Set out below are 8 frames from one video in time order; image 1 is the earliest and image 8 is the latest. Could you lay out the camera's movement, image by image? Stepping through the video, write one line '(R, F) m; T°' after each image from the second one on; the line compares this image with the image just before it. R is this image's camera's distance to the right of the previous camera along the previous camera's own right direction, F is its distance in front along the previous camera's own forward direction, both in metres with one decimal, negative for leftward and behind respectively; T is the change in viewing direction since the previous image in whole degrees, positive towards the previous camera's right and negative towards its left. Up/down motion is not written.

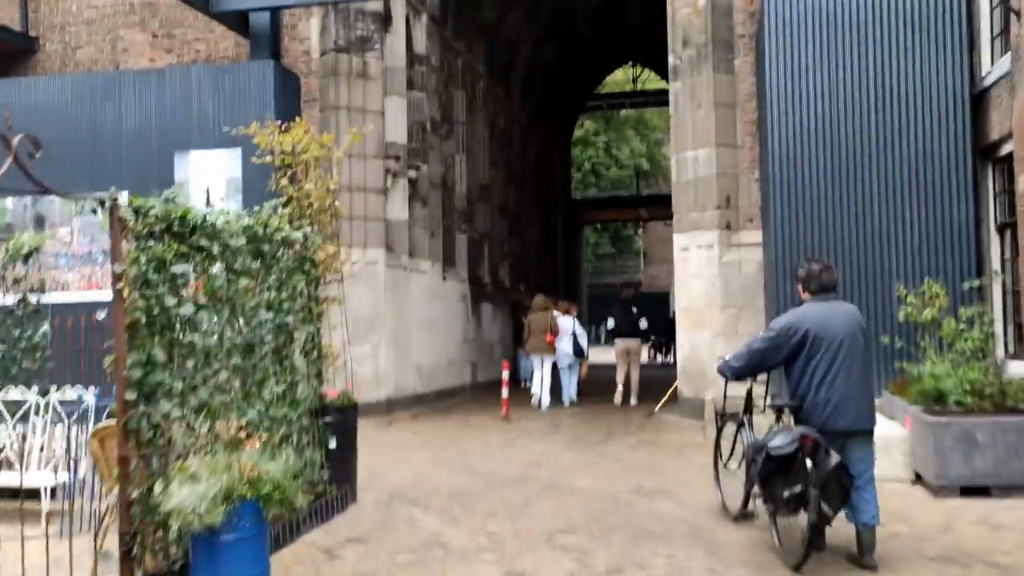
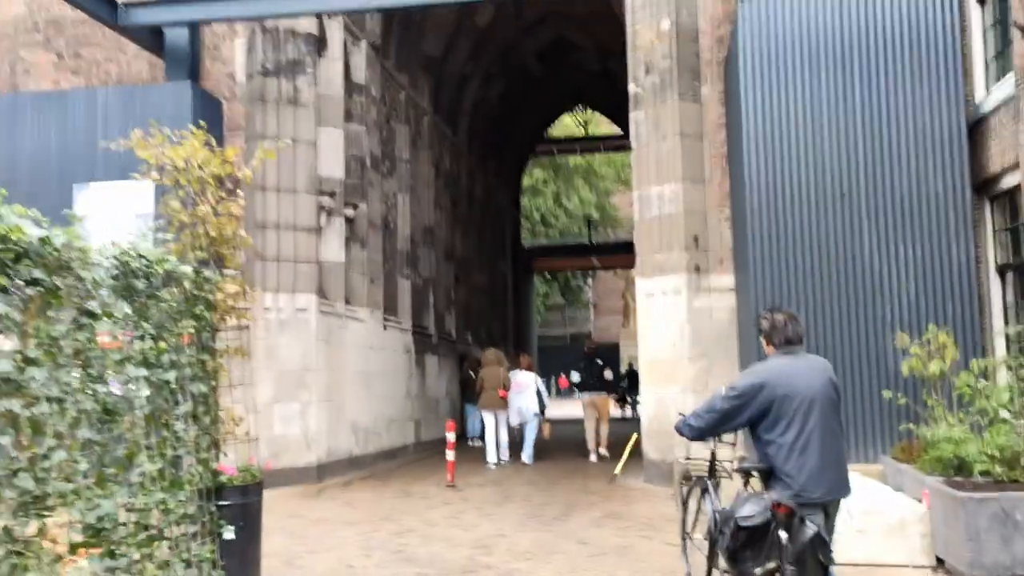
(0.0, +1.3) m; +3°
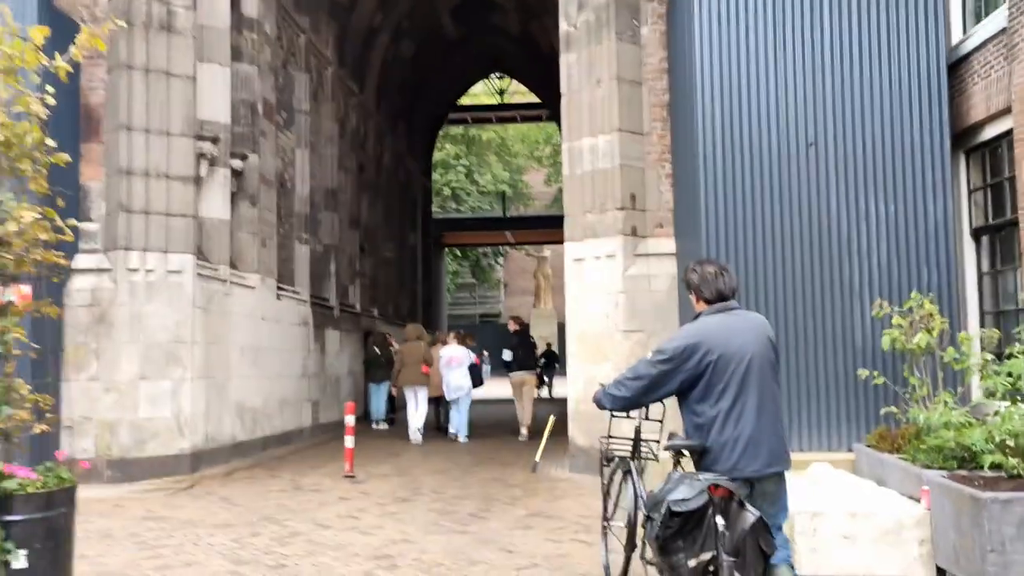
(0.0, +1.5) m; +6°
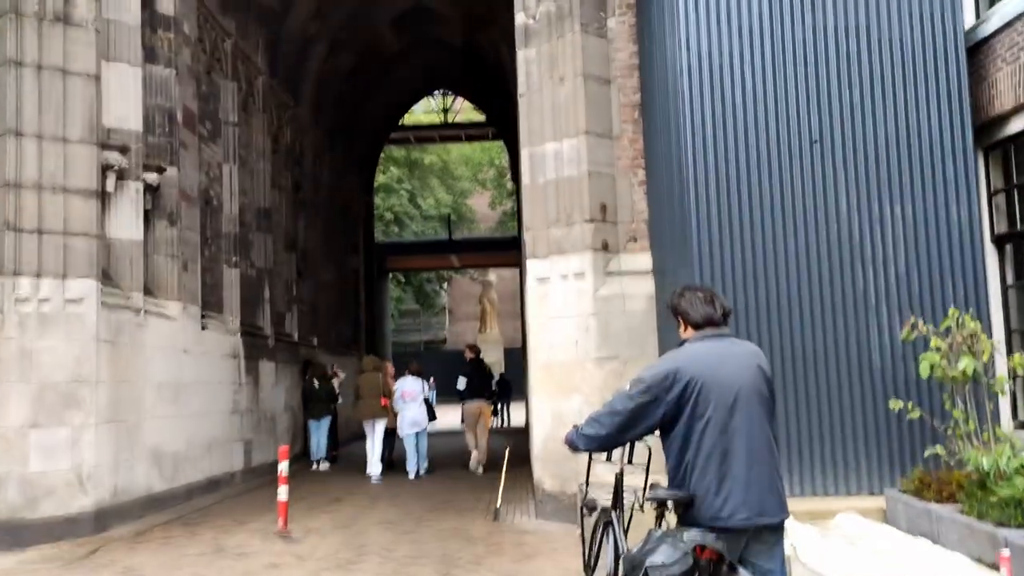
(-0.1, +1.2) m; +4°
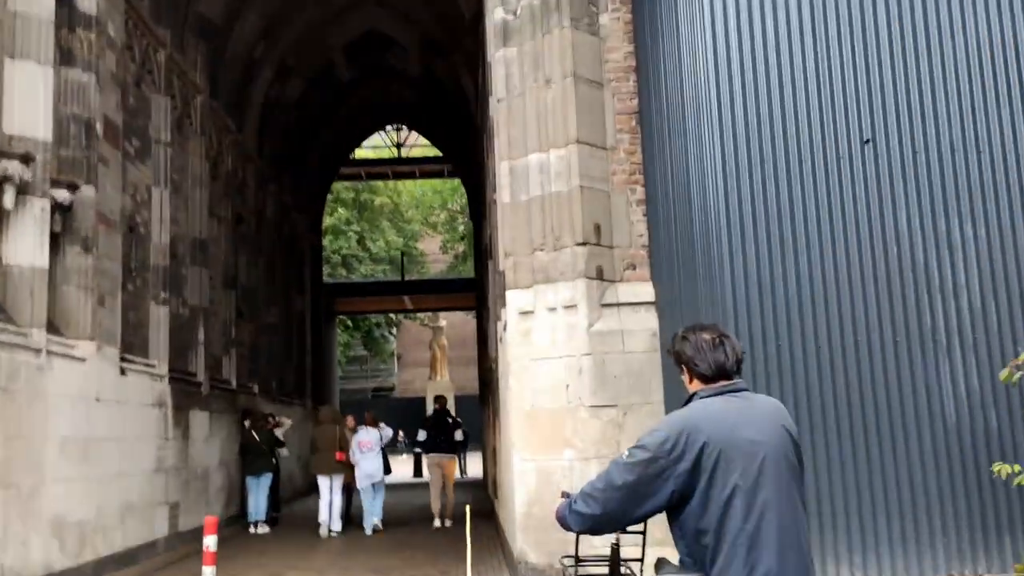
(-0.2, +1.4) m; +3°
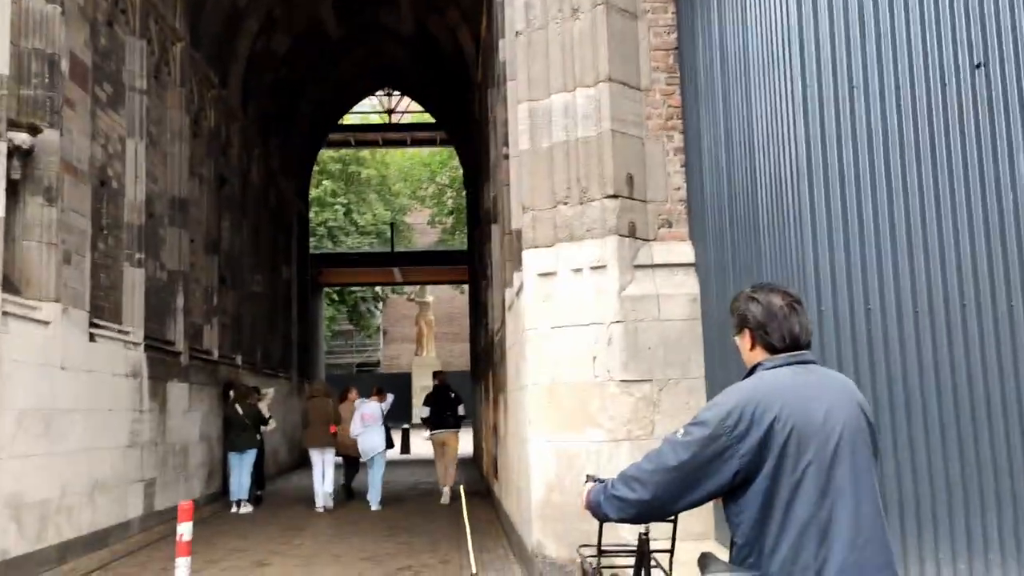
(-0.3, +0.9) m; +1°
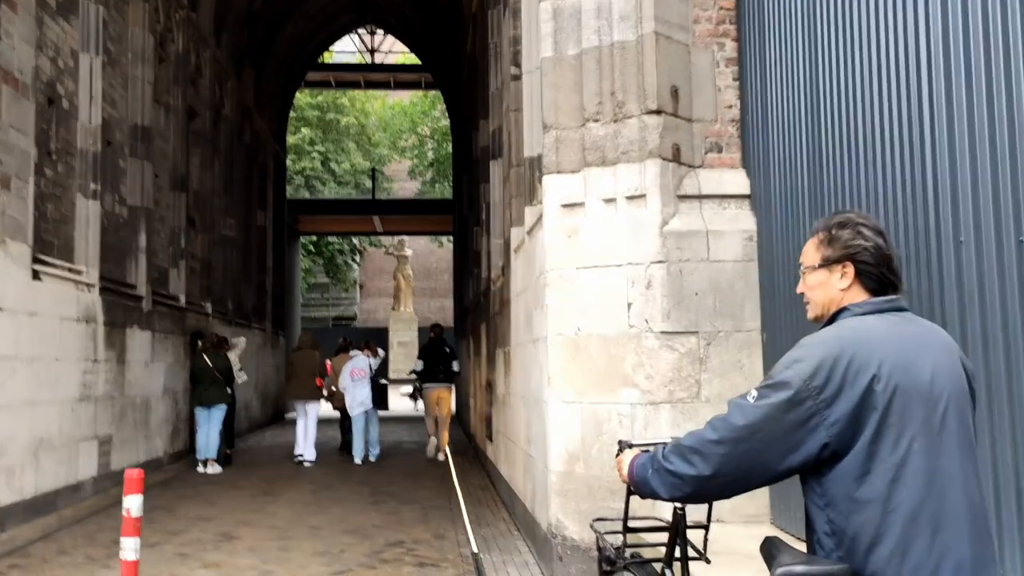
(-0.3, +1.1) m; +1°
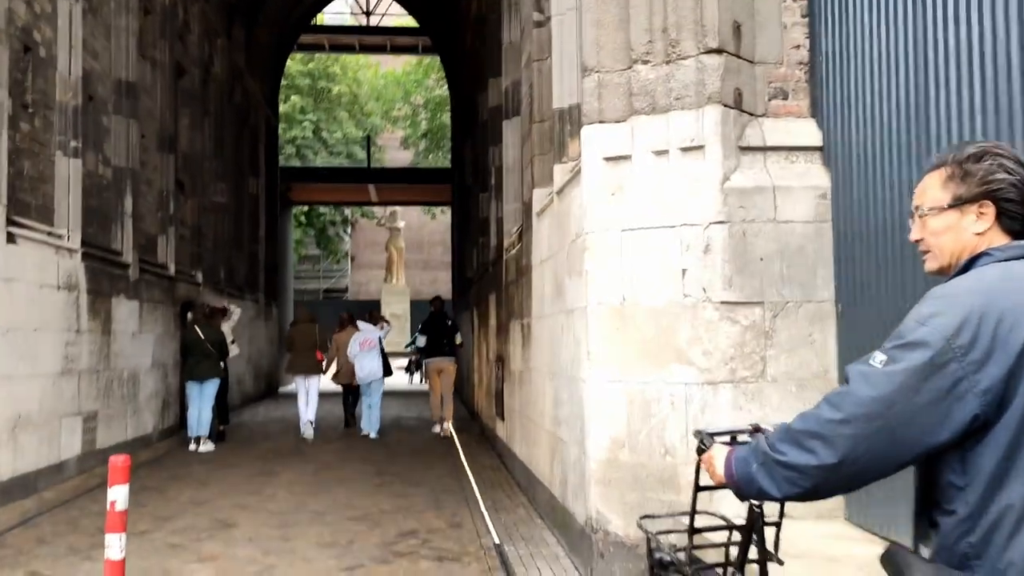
(-0.3, +0.7) m; +1°
